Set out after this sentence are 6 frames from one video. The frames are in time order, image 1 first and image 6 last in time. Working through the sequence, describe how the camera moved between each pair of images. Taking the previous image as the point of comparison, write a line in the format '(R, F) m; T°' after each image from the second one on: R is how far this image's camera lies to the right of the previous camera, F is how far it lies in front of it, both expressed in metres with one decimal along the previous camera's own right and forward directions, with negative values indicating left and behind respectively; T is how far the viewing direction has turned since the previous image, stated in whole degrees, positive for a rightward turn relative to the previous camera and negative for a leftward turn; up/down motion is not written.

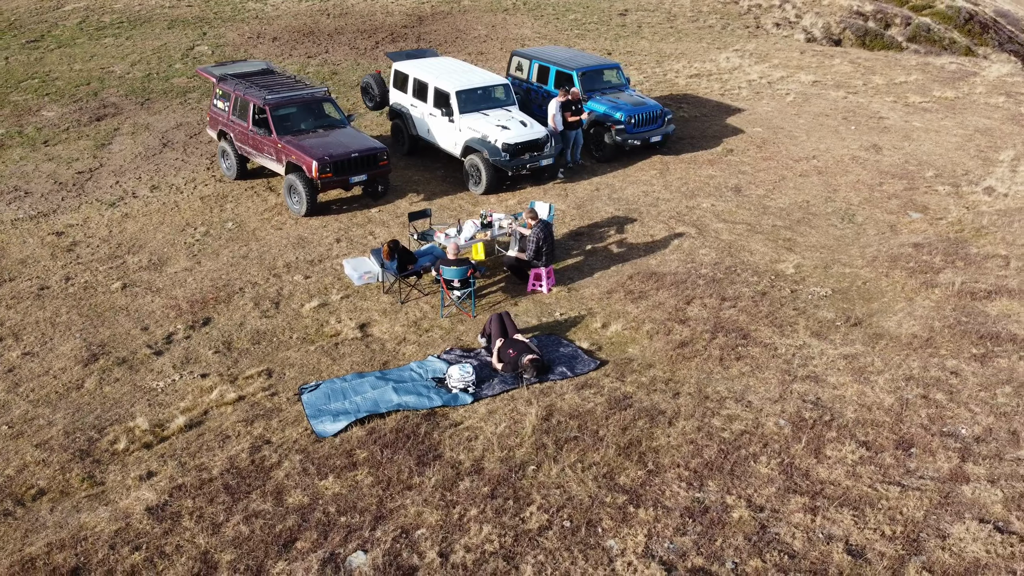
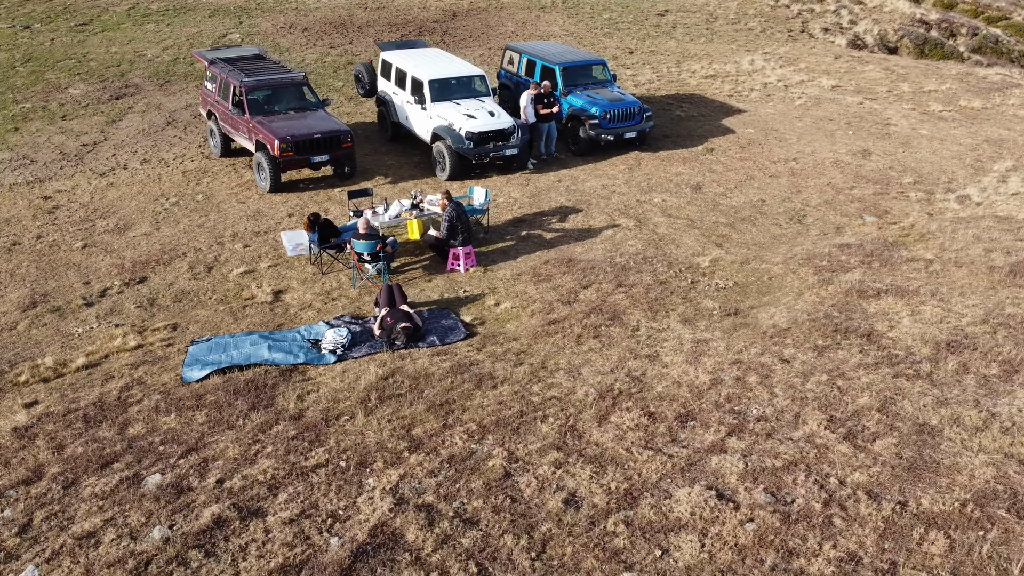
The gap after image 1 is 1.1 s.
(+2.1, -0.4) m; -5°
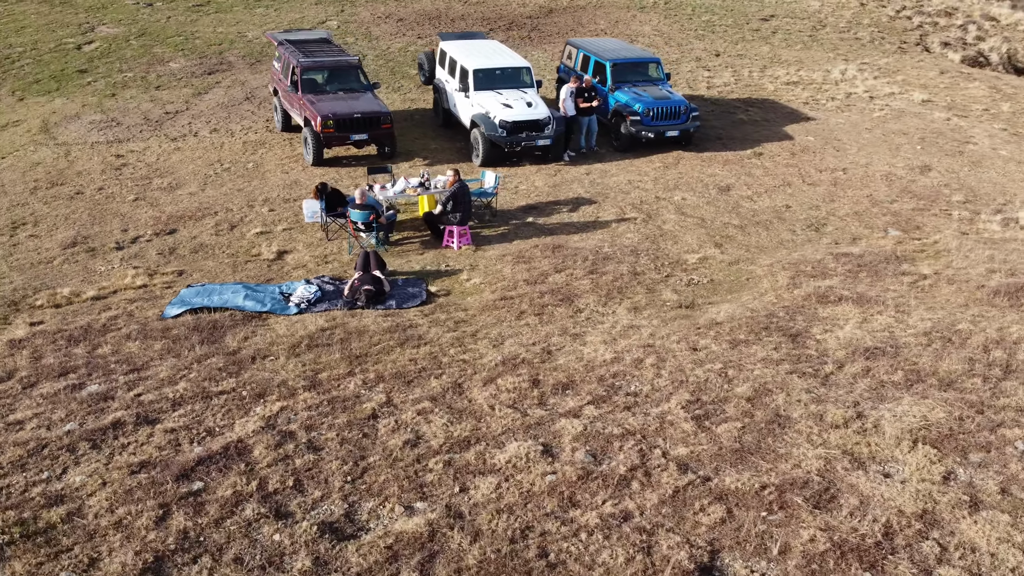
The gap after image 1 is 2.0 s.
(+1.8, -0.4) m; -9°
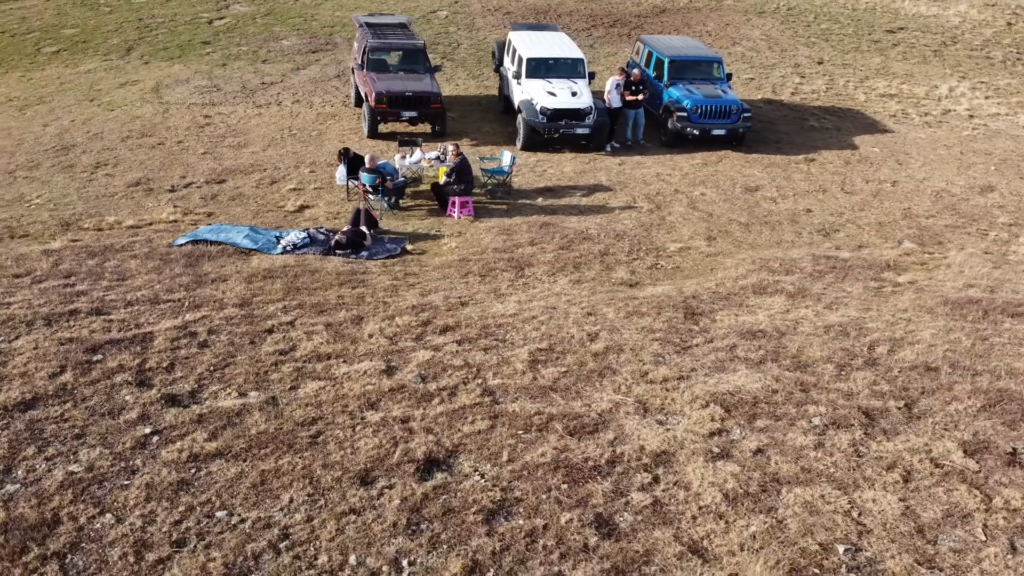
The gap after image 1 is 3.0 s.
(+2.3, -0.6) m; -10°
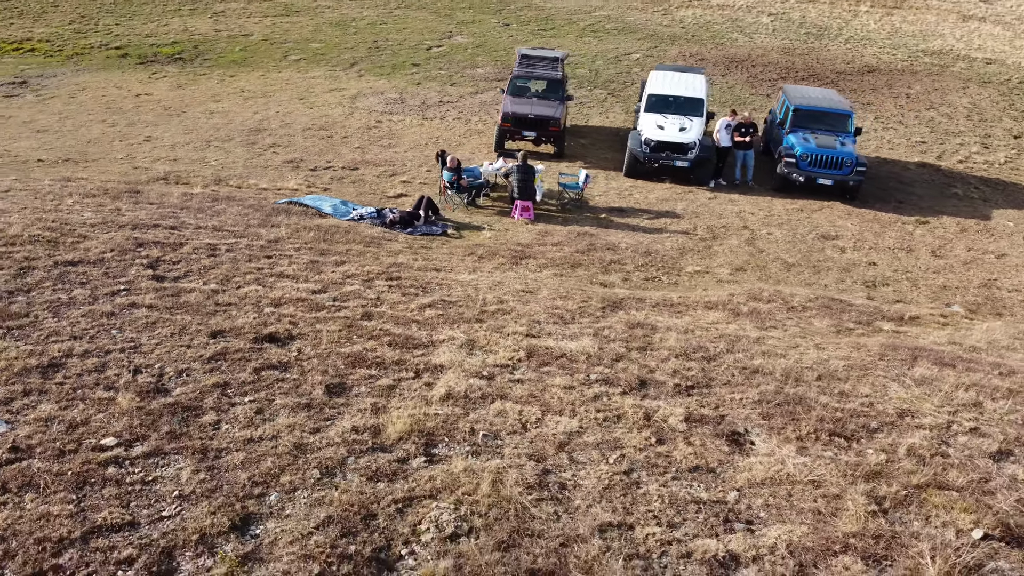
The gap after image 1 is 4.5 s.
(+3.6, -1.0) m; -18°
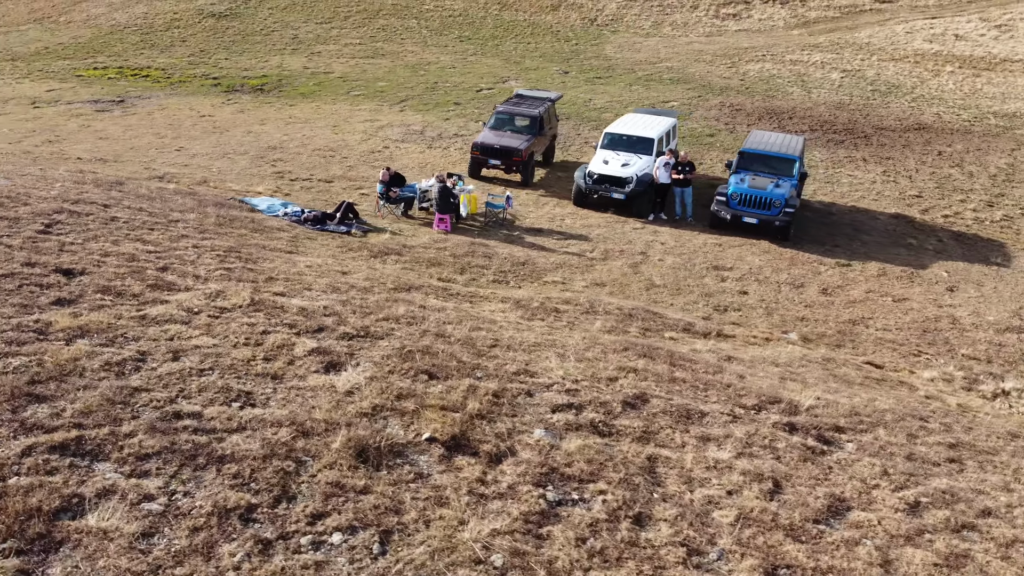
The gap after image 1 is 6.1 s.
(+4.8, -1.3) m; -11°
